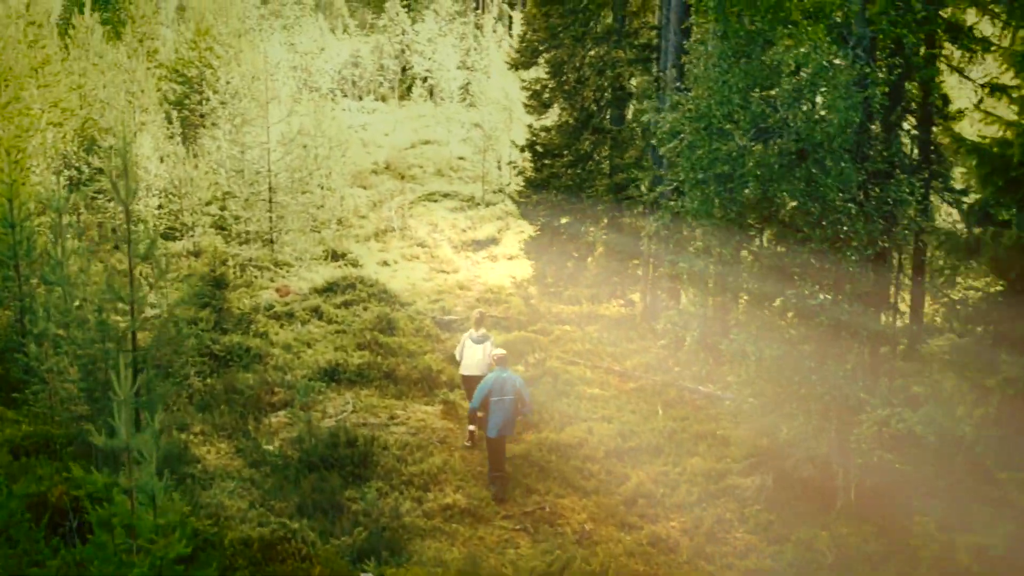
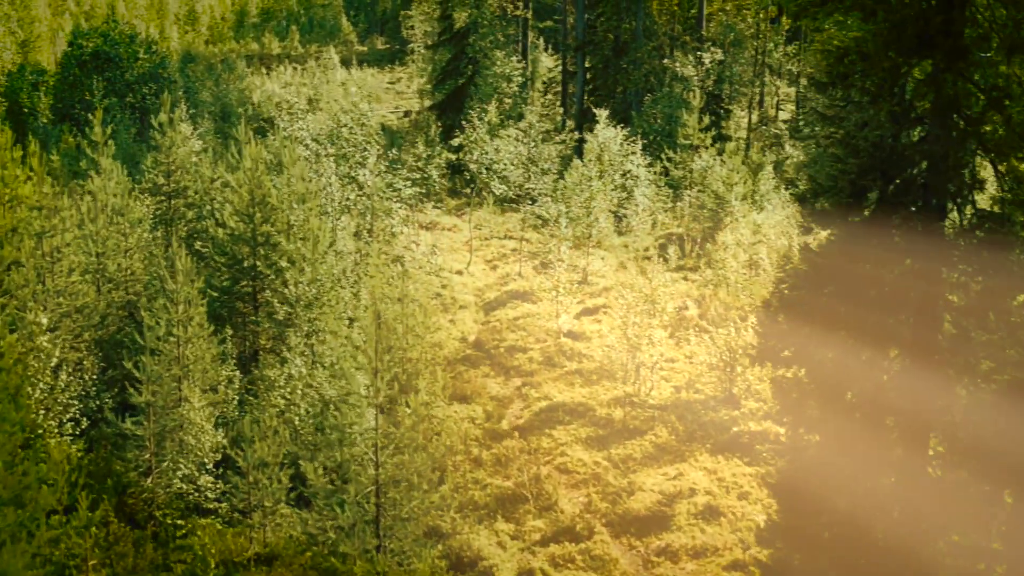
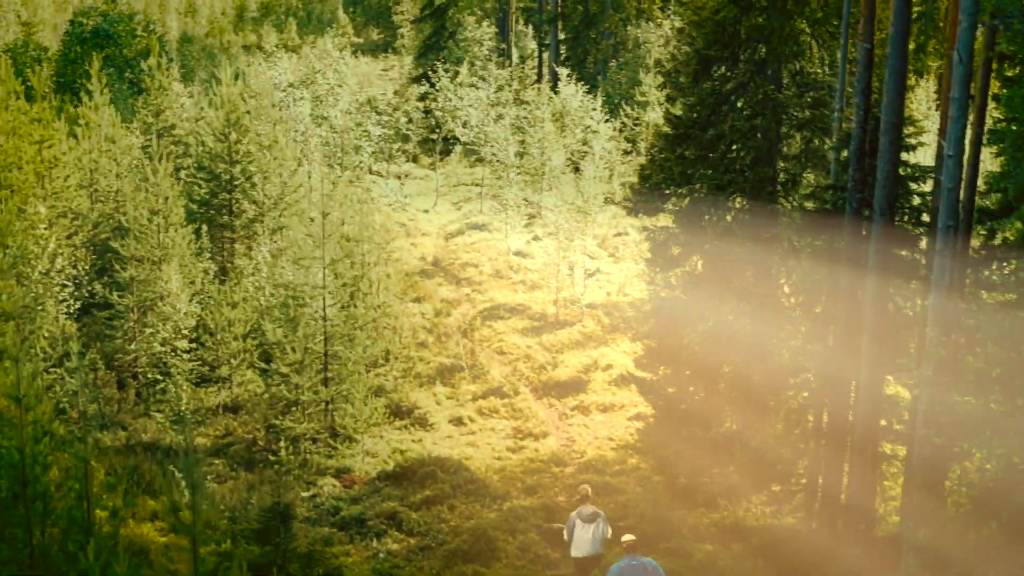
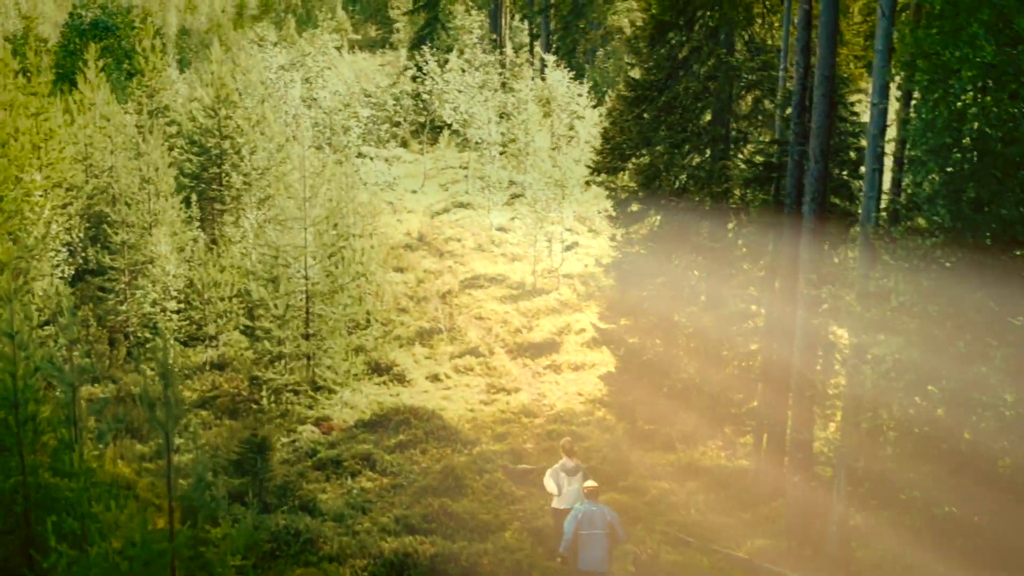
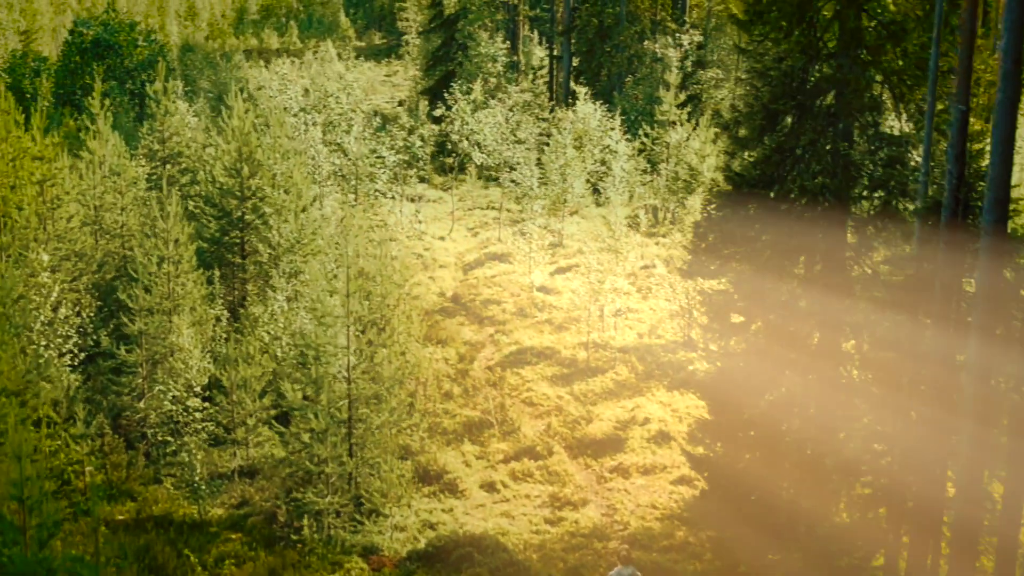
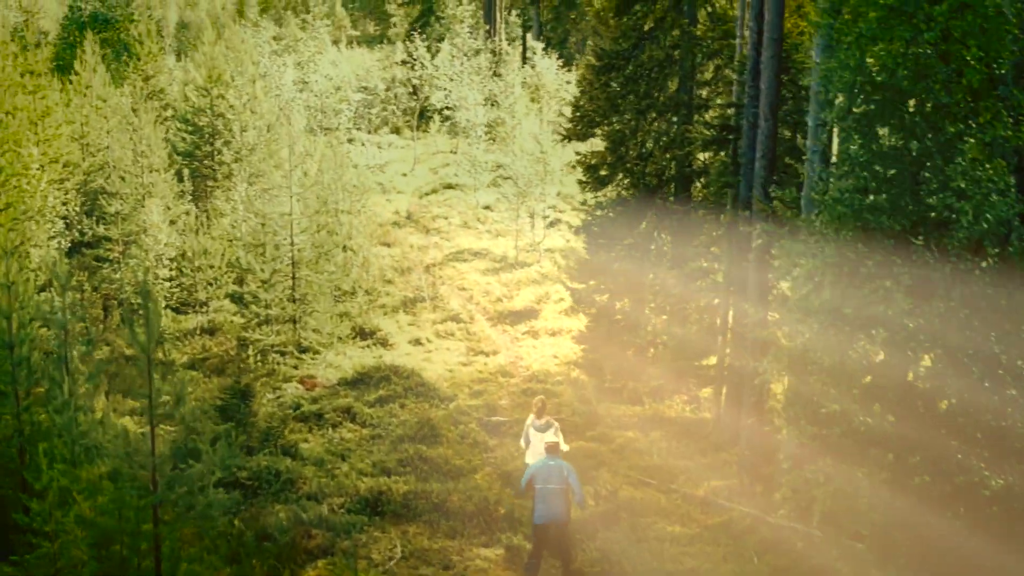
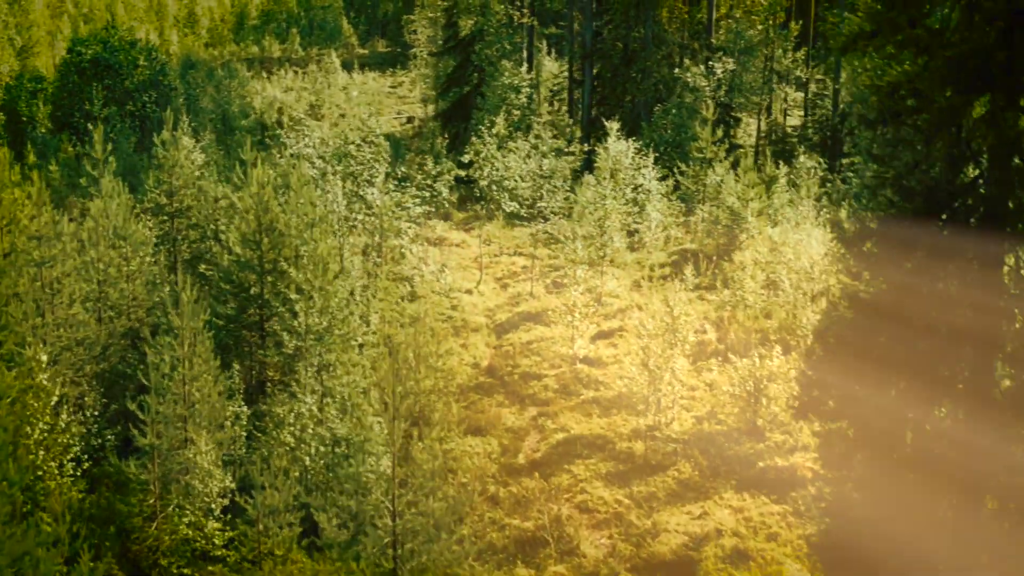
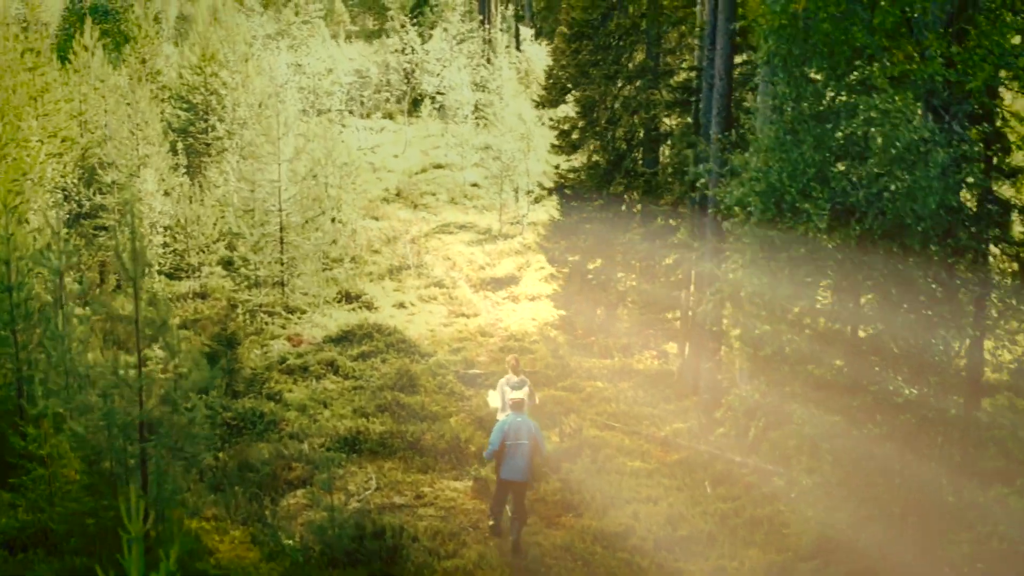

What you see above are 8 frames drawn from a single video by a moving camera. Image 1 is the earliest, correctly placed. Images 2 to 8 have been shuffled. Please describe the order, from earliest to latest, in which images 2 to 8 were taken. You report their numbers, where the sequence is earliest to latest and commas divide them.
8, 6, 4, 3, 5, 2, 7
